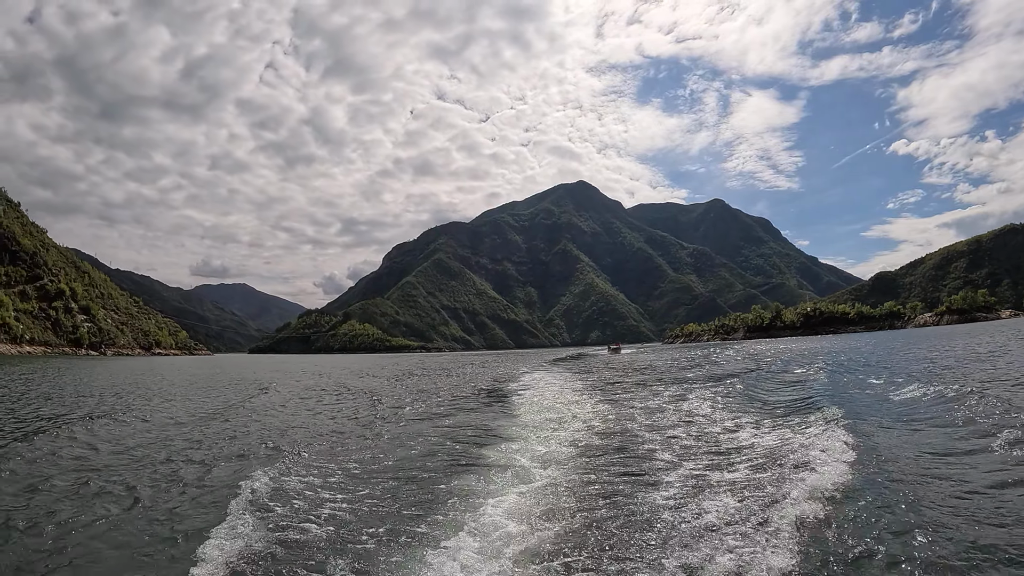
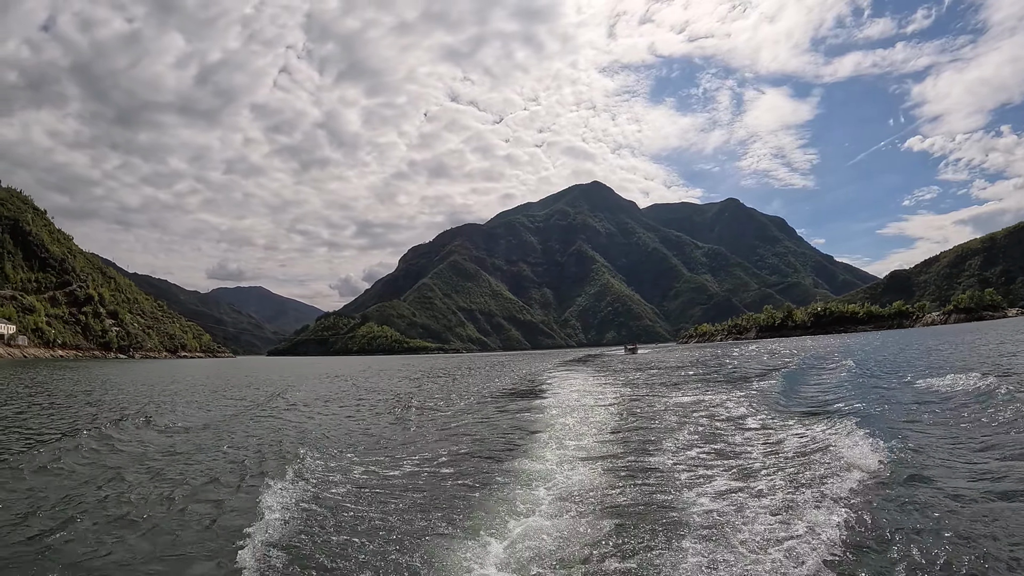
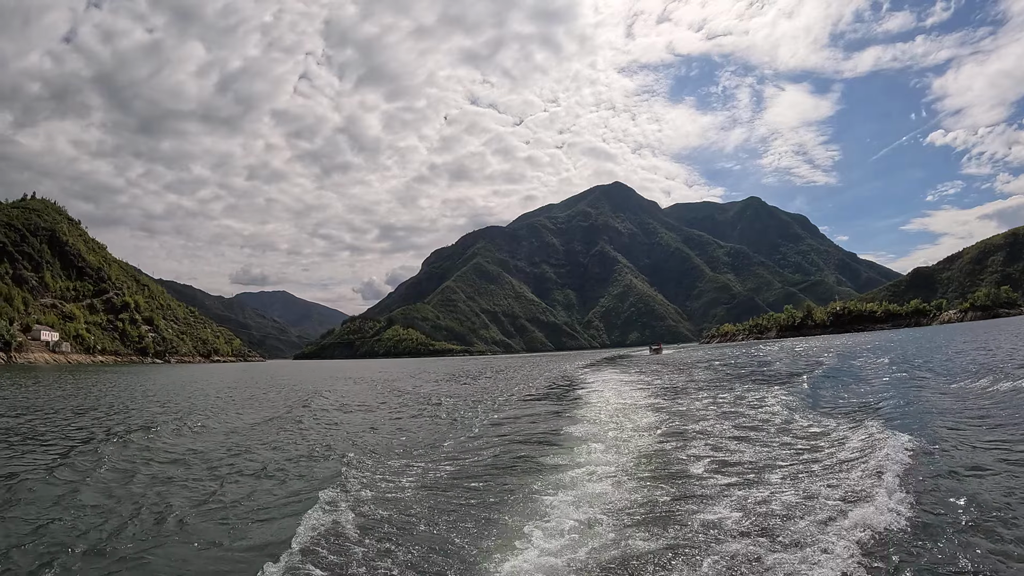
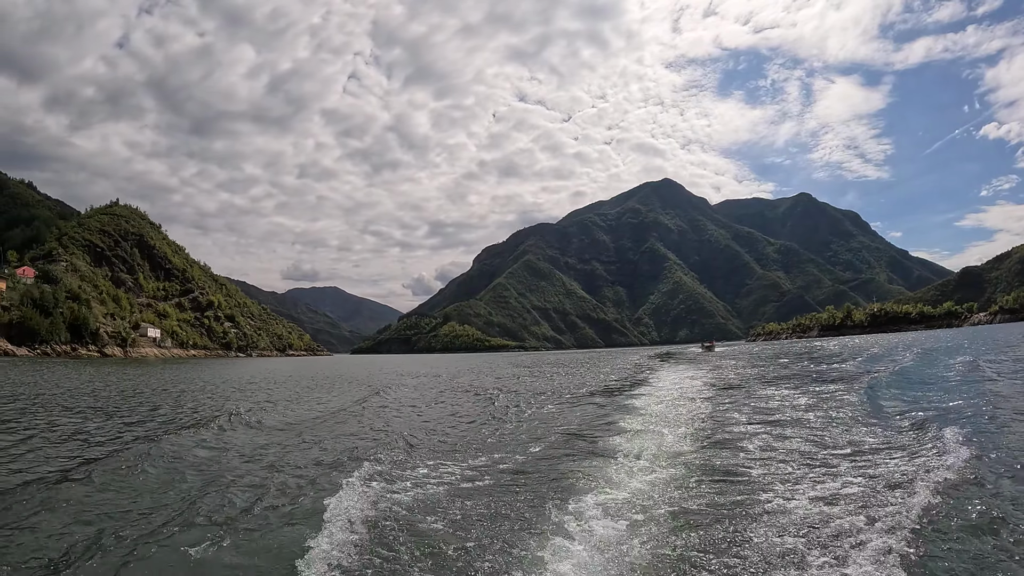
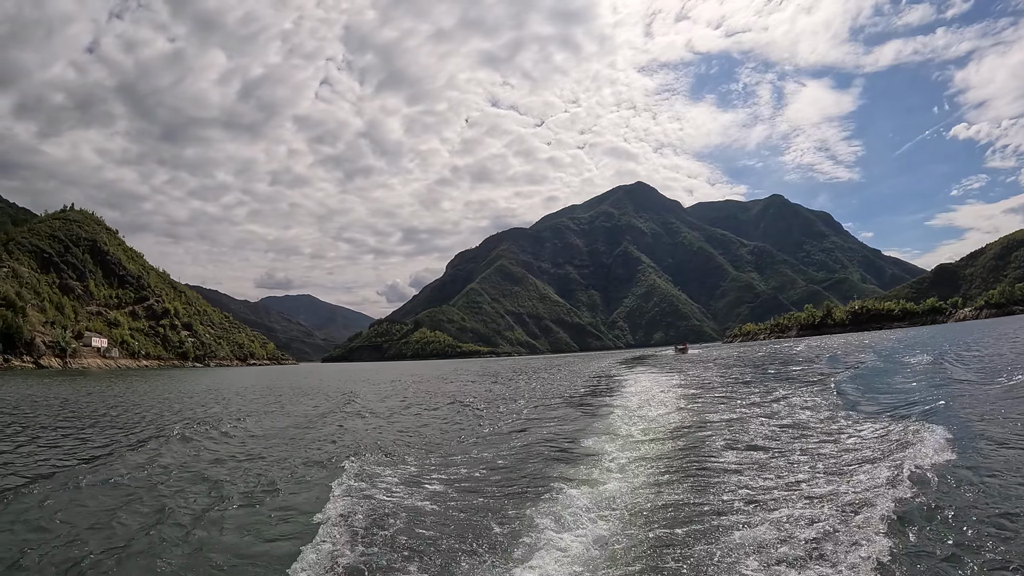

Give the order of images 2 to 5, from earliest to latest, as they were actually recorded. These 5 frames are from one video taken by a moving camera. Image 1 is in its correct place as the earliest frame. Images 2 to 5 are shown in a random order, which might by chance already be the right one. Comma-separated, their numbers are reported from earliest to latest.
2, 3, 5, 4
